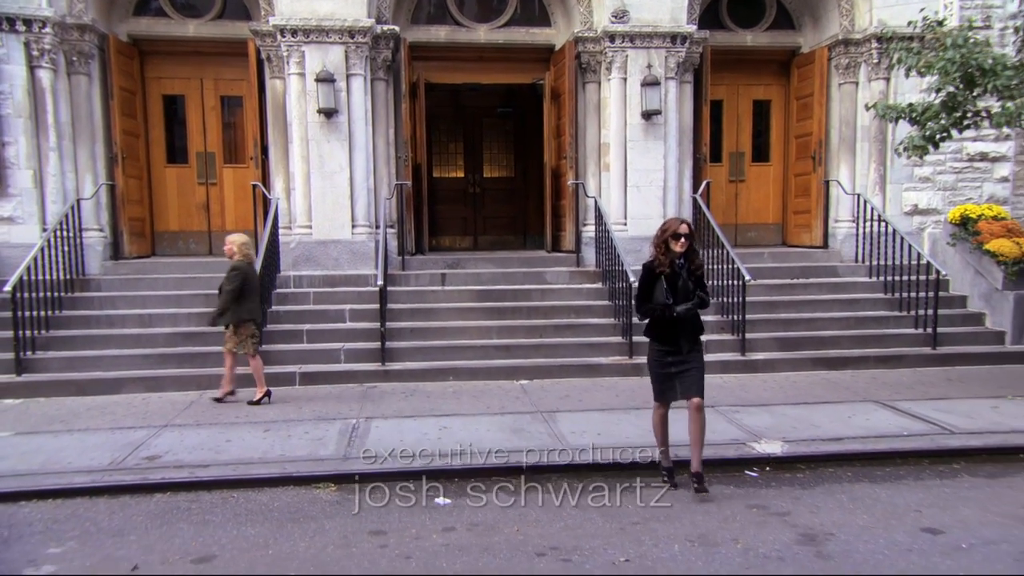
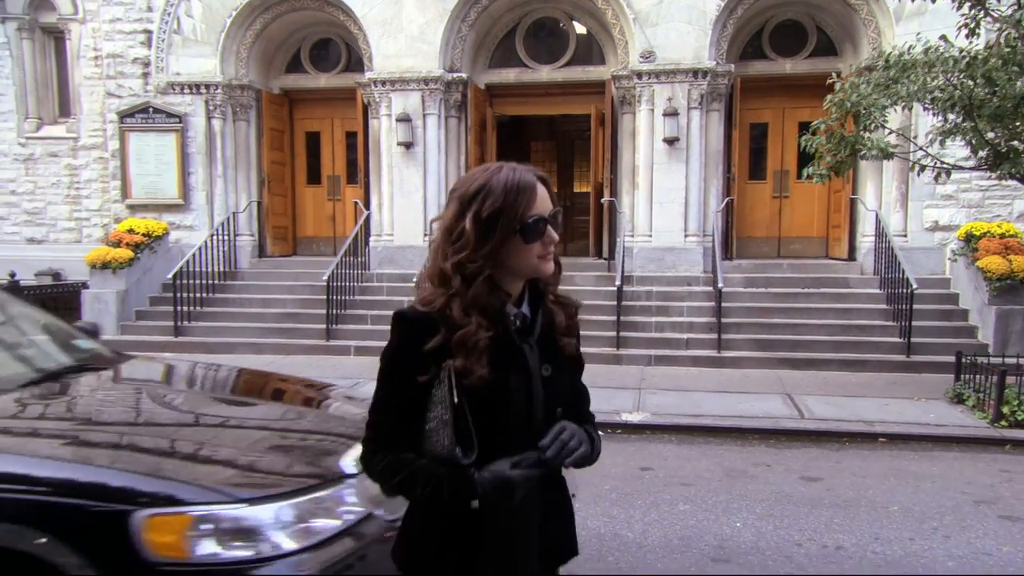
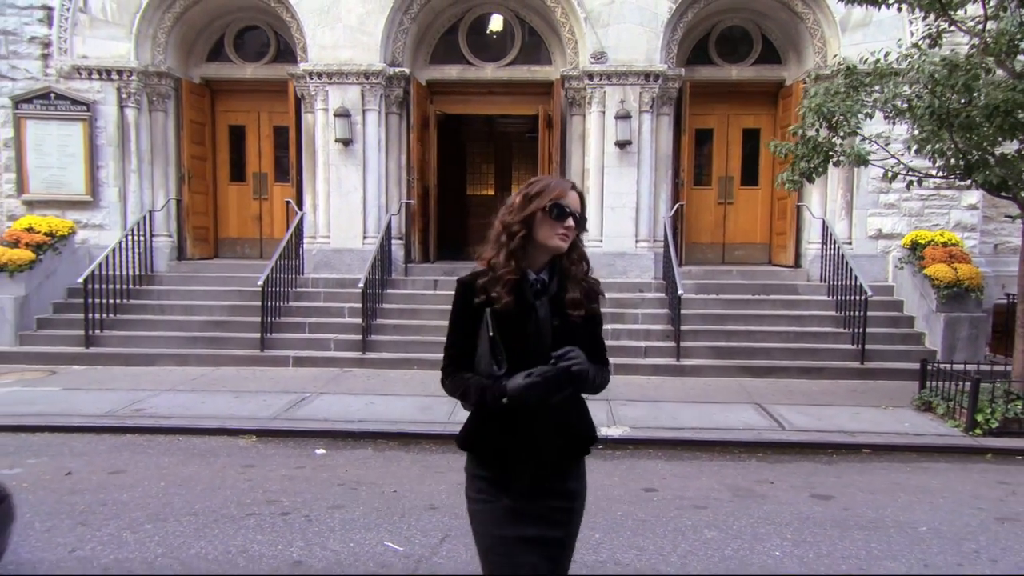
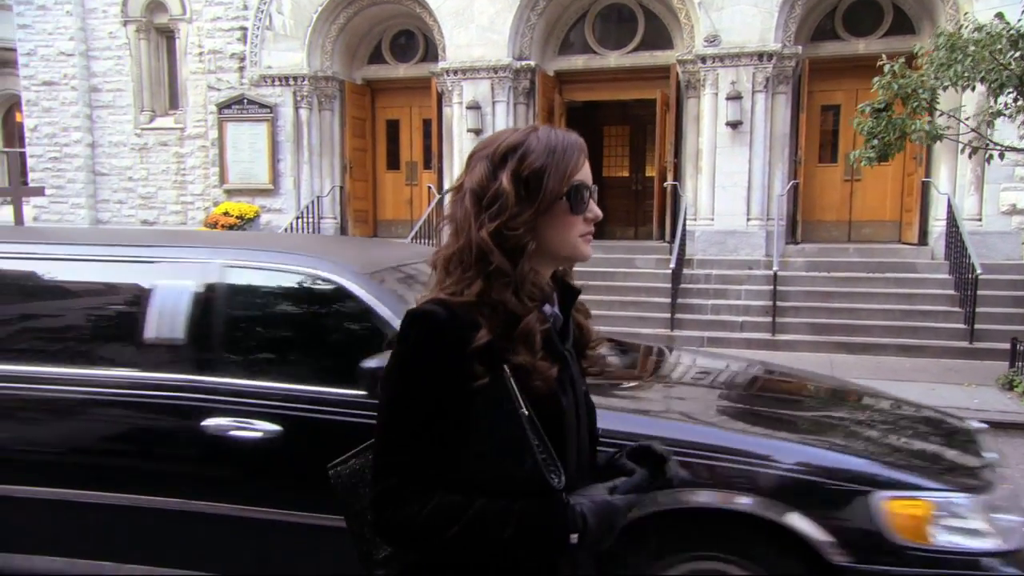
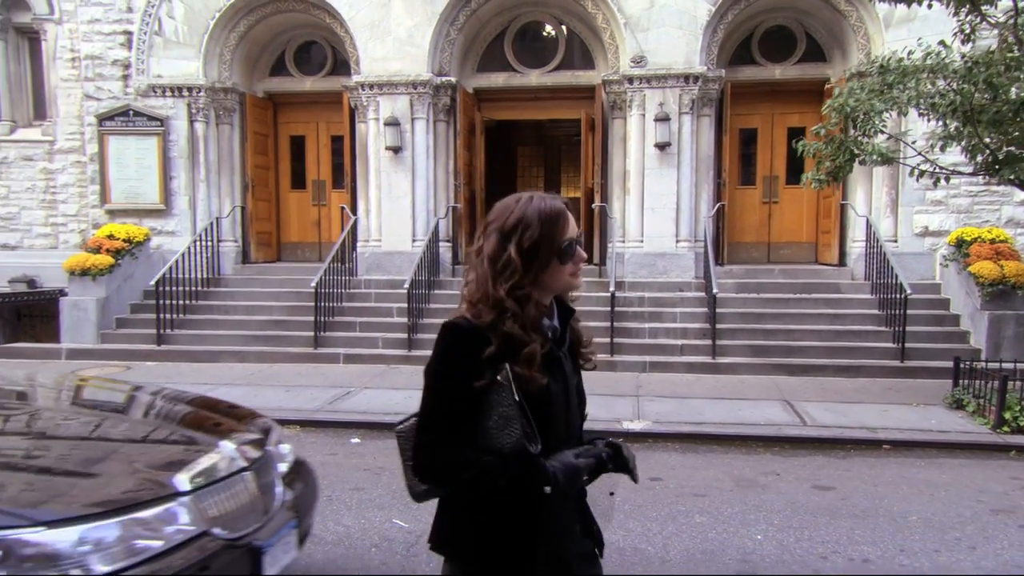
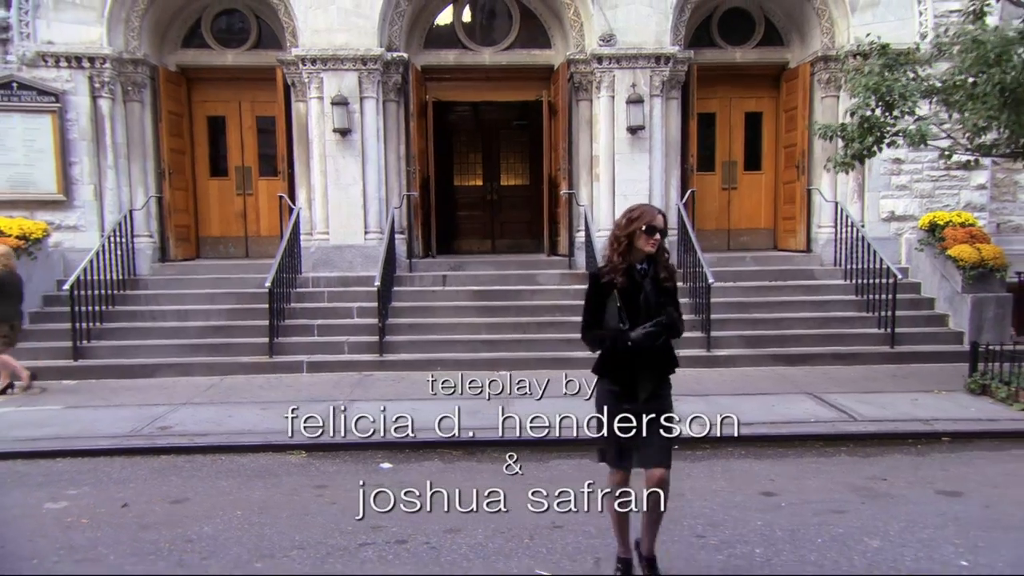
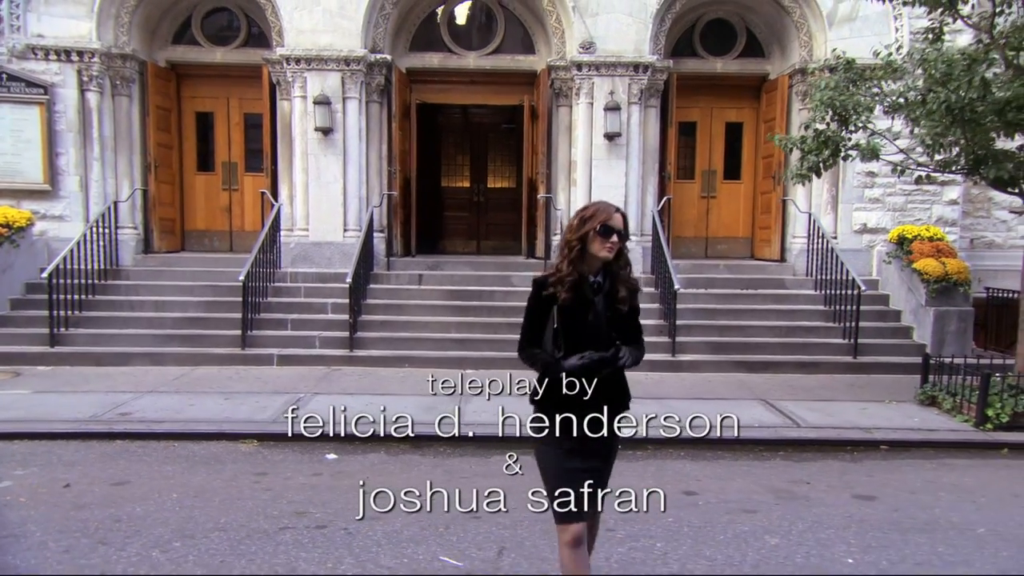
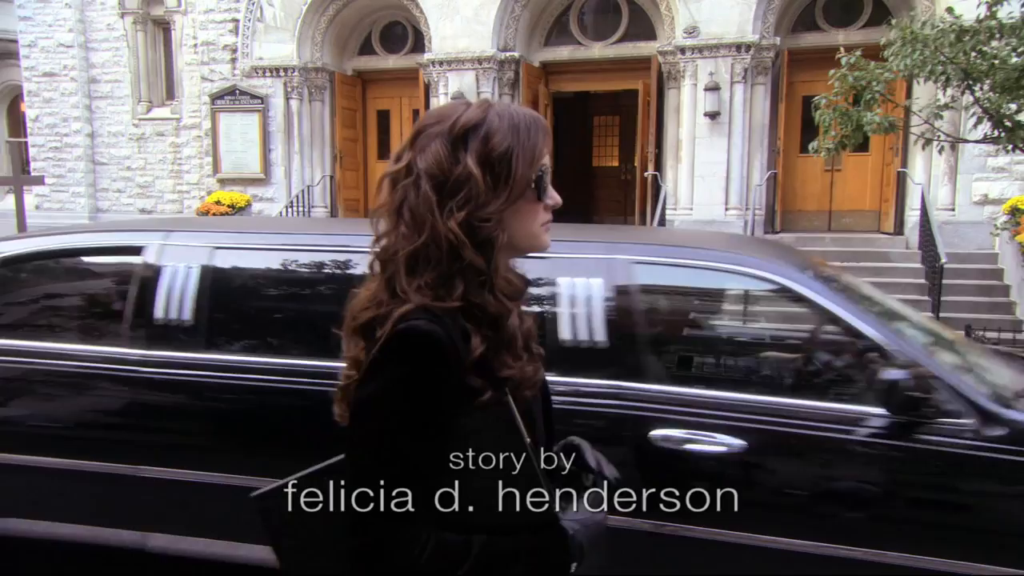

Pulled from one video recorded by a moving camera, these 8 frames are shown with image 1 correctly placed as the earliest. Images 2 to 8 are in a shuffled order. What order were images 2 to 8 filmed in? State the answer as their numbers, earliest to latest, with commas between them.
6, 7, 3, 5, 2, 4, 8
